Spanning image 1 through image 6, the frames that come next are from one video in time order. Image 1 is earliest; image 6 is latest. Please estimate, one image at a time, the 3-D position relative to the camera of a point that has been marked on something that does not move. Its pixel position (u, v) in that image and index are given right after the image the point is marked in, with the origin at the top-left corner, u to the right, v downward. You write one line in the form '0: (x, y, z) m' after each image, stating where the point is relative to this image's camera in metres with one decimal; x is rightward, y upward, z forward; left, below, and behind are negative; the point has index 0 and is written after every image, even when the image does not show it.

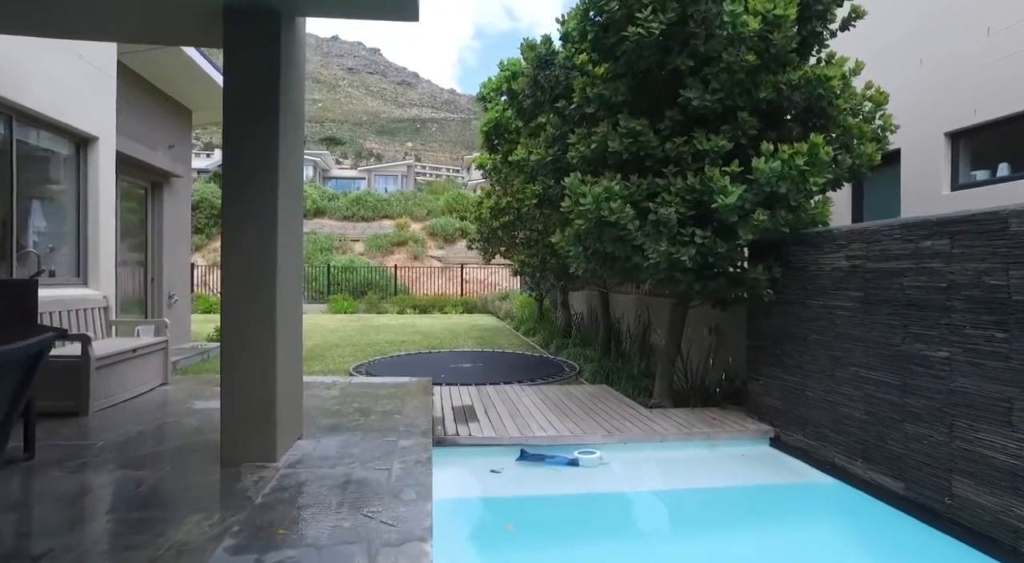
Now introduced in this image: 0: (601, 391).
0: (+1.0, -1.2, +5.8) m
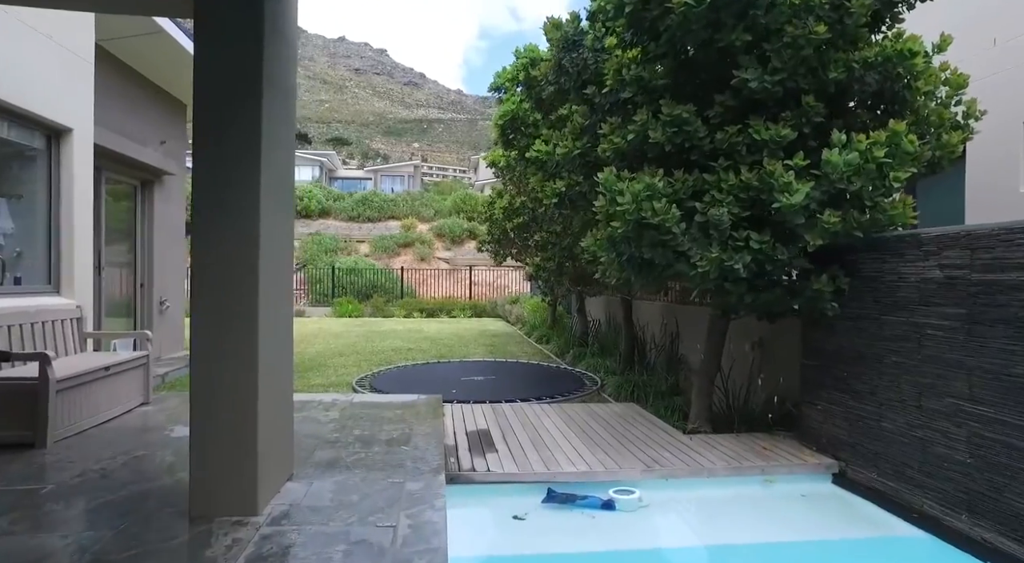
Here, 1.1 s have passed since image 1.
0: (+1.2, -1.3, +5.3) m
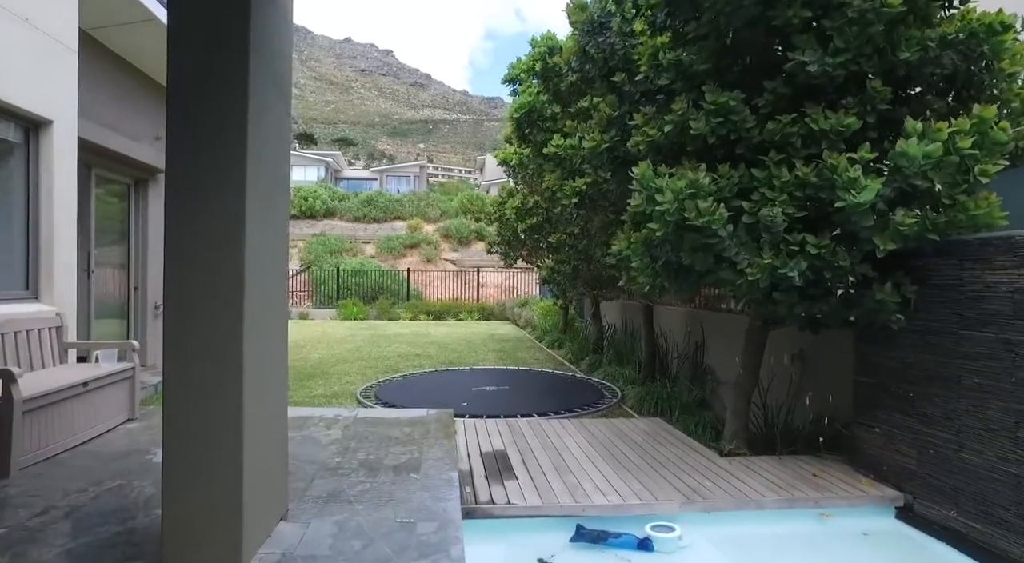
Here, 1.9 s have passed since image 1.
0: (+1.3, -1.3, +4.9) m
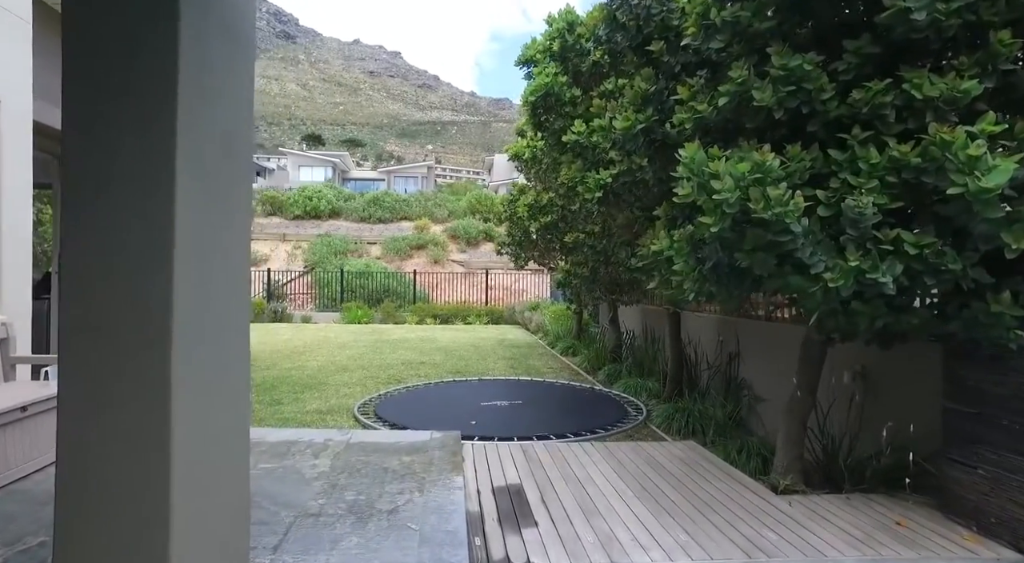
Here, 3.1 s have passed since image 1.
0: (+1.4, -1.3, +4.2) m
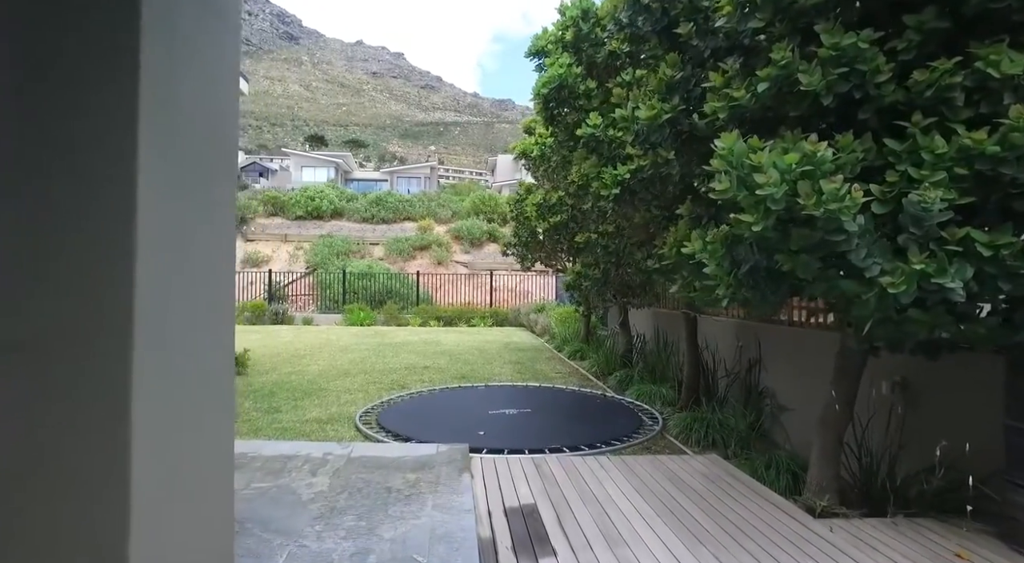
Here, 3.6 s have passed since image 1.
0: (+1.5, -1.4, +4.0) m
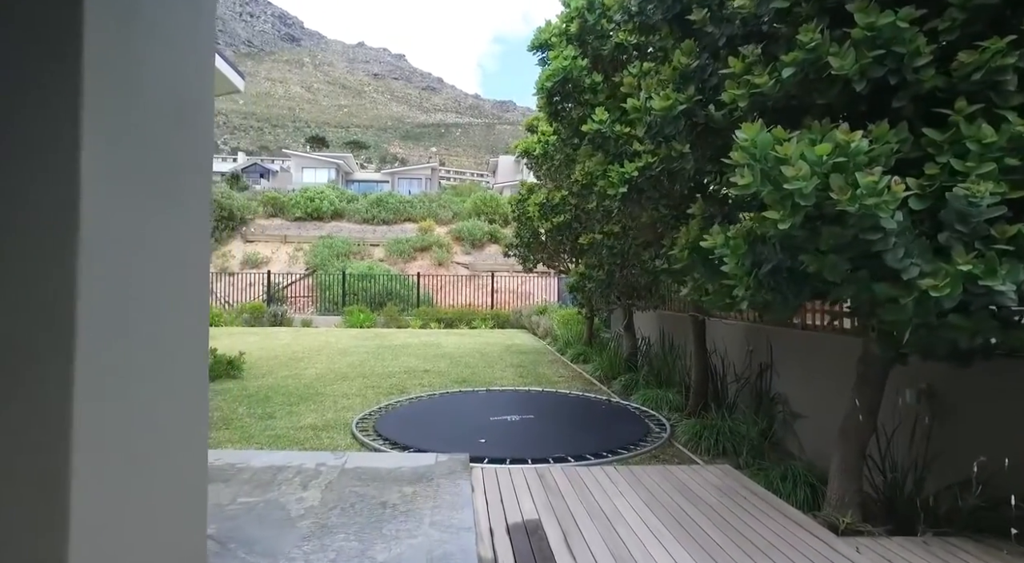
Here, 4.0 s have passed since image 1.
0: (+1.5, -1.4, +3.8) m
